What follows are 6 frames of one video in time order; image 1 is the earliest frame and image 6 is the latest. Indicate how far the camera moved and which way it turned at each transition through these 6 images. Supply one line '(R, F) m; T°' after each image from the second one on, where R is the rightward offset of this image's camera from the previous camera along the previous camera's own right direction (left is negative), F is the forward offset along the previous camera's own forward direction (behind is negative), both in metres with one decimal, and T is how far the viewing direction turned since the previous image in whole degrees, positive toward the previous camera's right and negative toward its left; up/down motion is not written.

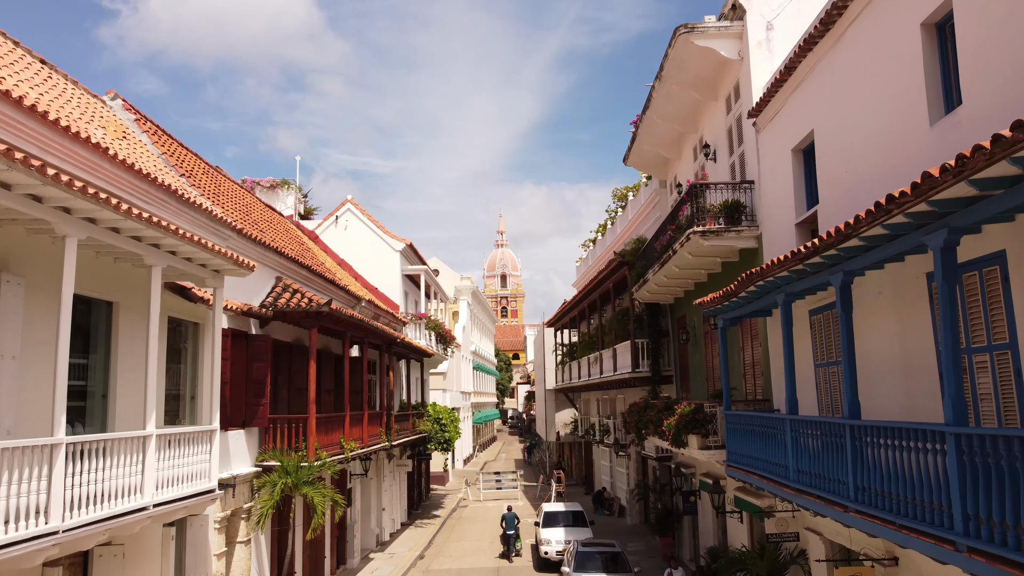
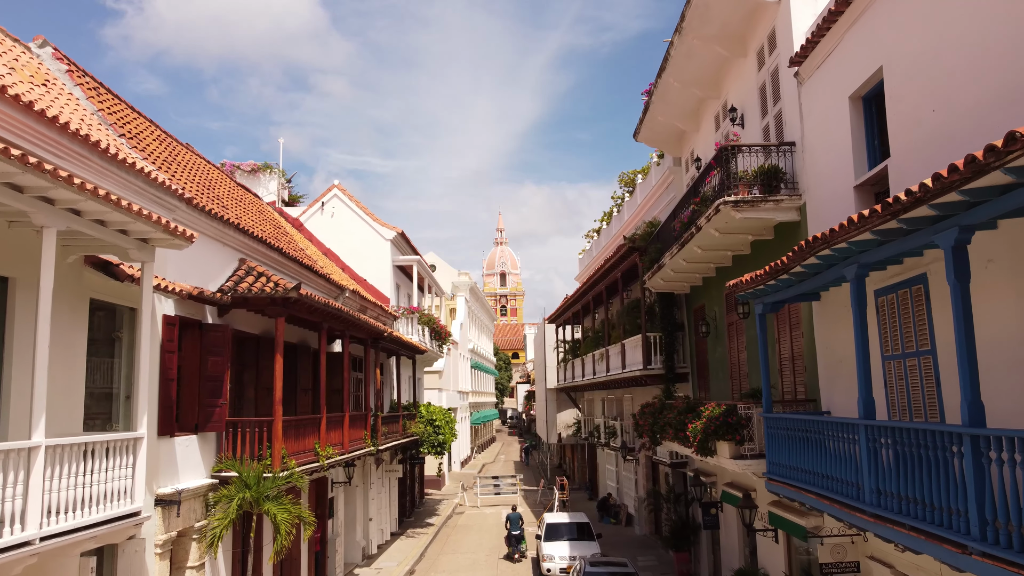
(0.0, +1.9) m; 0°
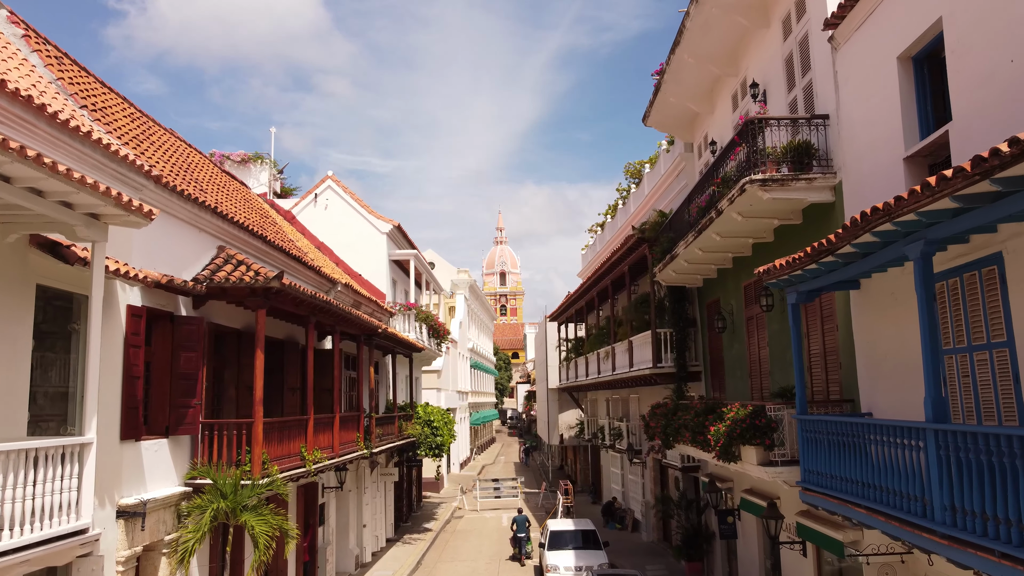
(0.0, +1.1) m; 0°
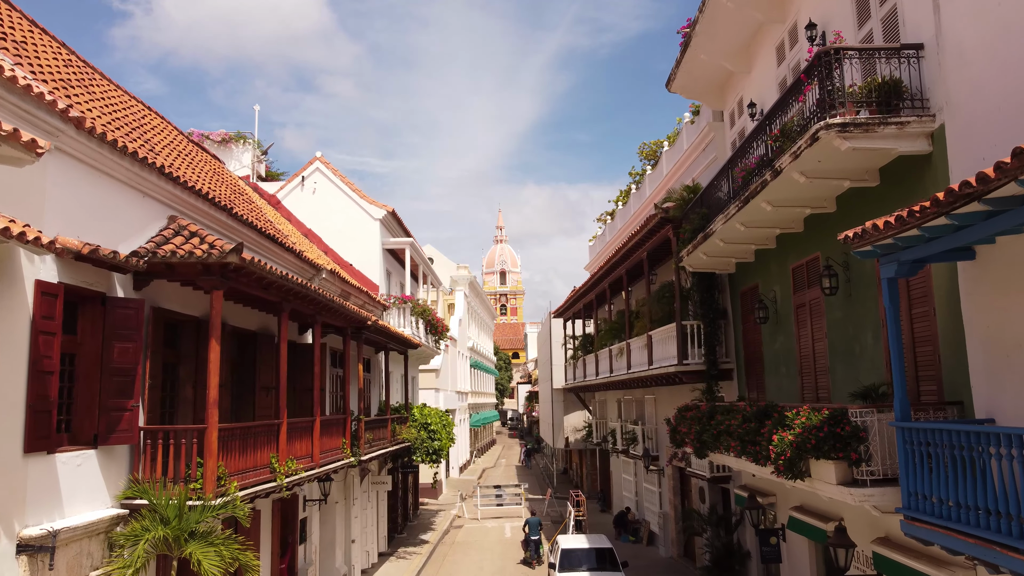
(-0.1, +2.0) m; 0°
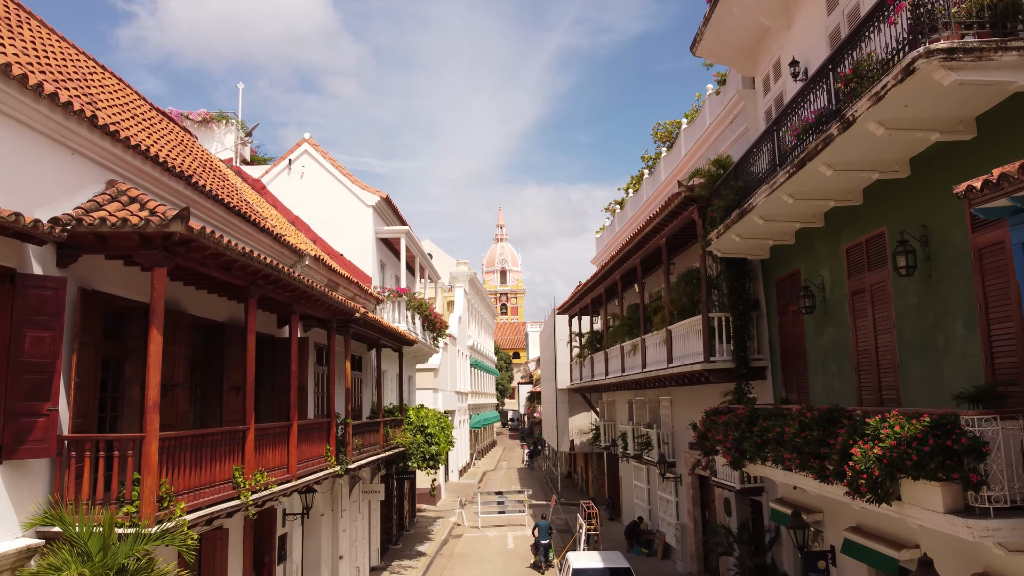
(-0.1, +1.7) m; 0°
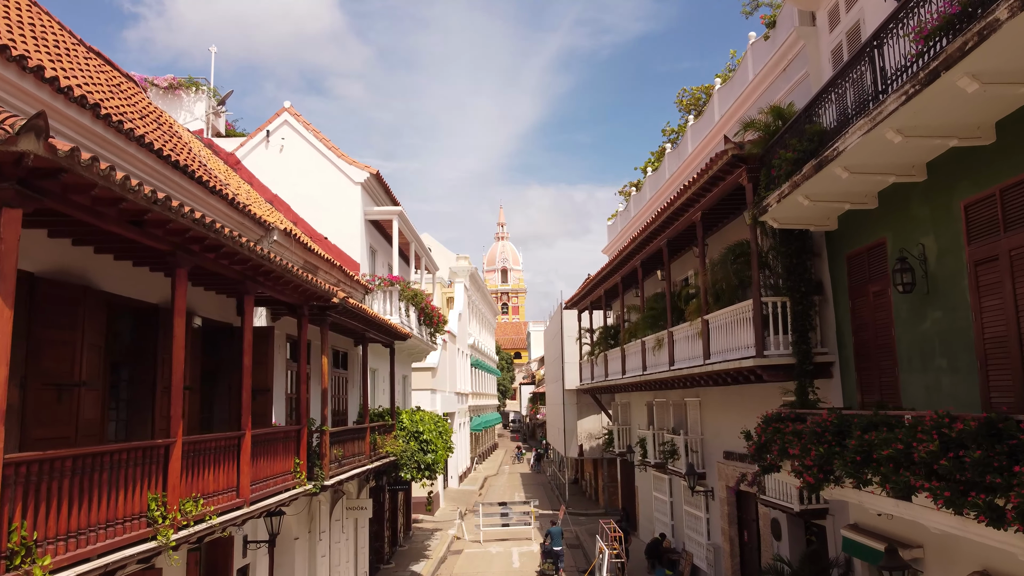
(-0.1, +2.4) m; 0°
